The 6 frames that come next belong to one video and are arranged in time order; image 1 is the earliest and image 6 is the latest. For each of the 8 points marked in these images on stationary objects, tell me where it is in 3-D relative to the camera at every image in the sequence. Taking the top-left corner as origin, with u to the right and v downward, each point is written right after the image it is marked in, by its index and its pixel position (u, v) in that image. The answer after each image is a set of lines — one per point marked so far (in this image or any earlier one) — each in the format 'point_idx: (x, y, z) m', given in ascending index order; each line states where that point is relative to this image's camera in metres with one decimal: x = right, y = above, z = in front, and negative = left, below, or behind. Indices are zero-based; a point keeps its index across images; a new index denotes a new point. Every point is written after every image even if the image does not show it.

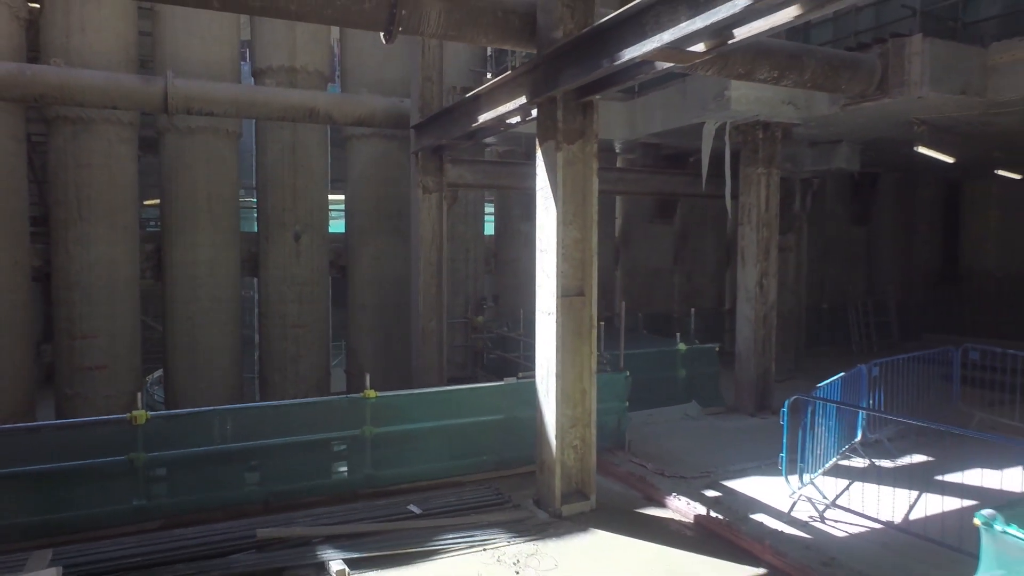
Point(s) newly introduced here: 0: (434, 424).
0: (-1.1, -2.0, +8.9) m
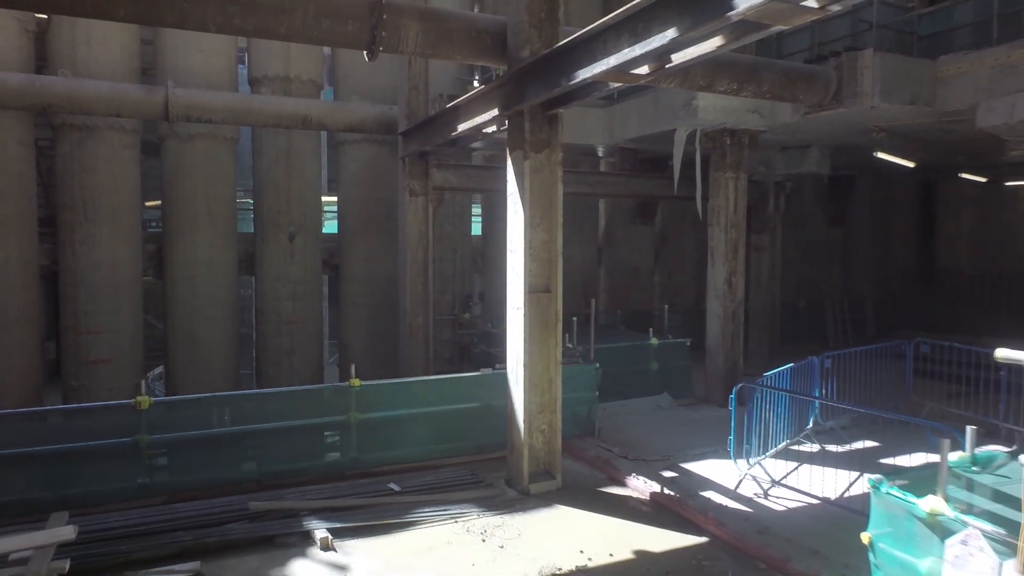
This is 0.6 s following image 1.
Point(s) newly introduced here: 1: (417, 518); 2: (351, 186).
0: (-1.5, -1.9, +9.6) m
1: (-1.2, -2.9, +7.7) m
2: (-3.9, +2.5, +15.0) m
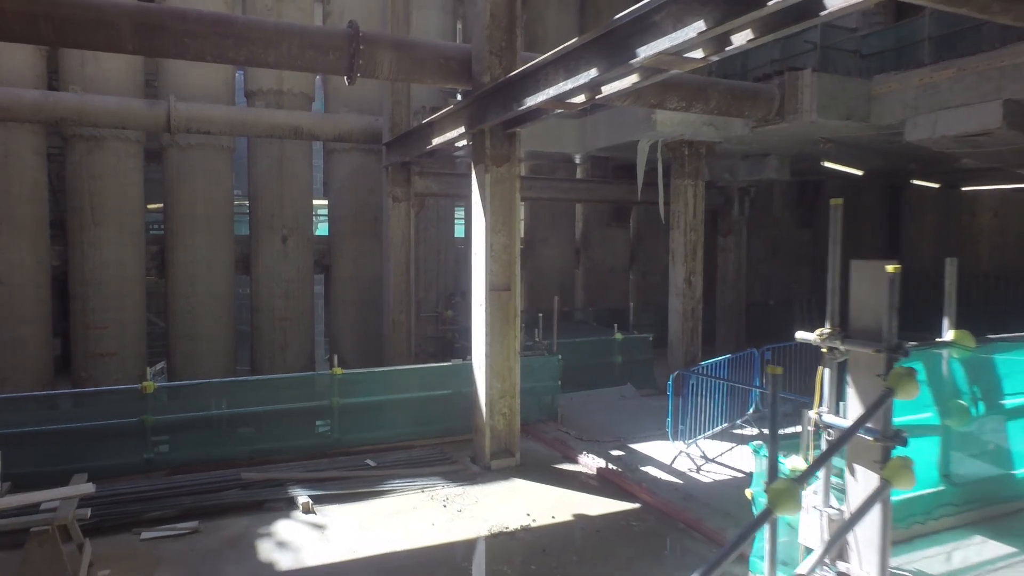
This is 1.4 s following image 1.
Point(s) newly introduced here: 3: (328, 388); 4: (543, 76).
0: (-2.1, -1.9, +10.7) m
1: (-1.8, -2.8, +8.8) m
2: (-4.5, +2.5, +16.1) m
3: (-3.1, -1.7, +10.3) m
4: (+0.4, +2.7, +7.8) m
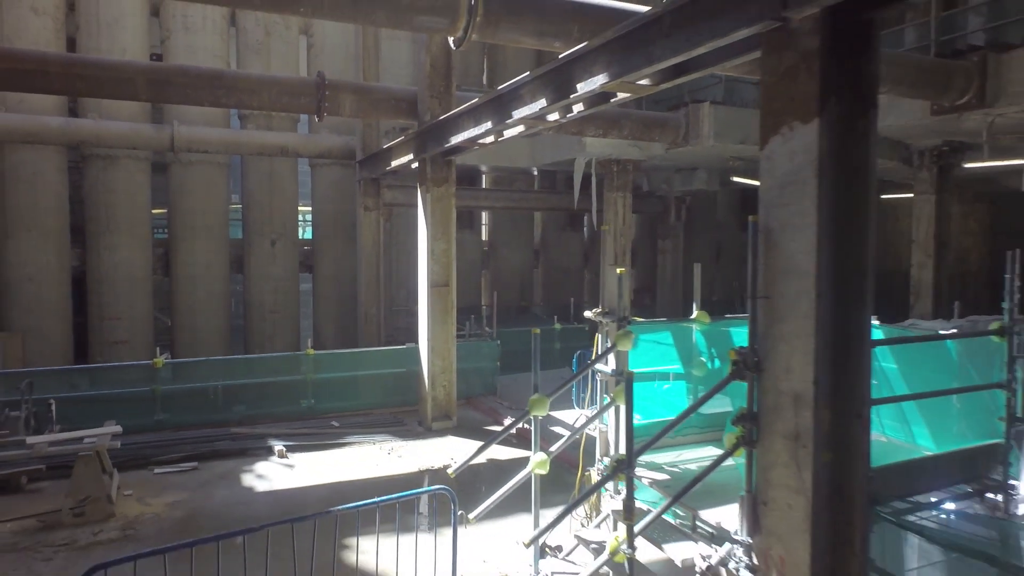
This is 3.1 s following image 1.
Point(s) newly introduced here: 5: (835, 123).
0: (-3.3, -1.8, +13.1) m
1: (-3.0, -2.8, +11.2) m
2: (-5.7, +2.6, +18.5) m
3: (-4.3, -1.6, +12.7) m
4: (-0.8, +2.8, +10.2) m
5: (+2.3, +1.2, +4.4) m
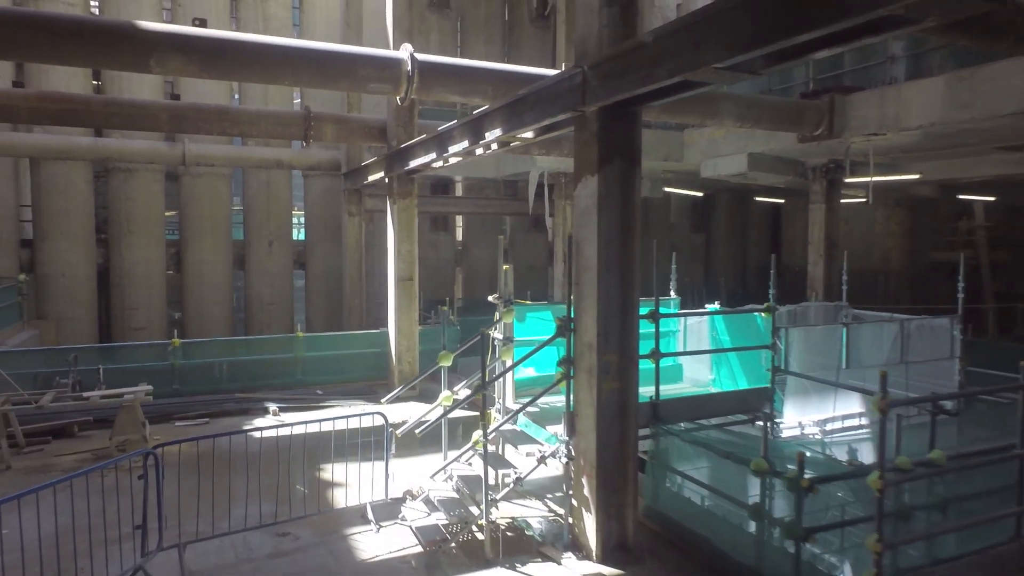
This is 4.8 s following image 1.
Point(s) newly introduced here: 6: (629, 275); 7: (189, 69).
0: (-4.5, -1.7, +15.9) m
1: (-4.2, -2.6, +13.9) m
2: (-6.9, +2.8, +21.2) m
3: (-5.5, -1.5, +15.5) m
4: (-2.0, +2.9, +12.9) m
5: (+1.1, +1.3, +7.2) m
6: (+1.4, +0.2, +7.2) m
7: (-4.6, +3.1, +8.8) m
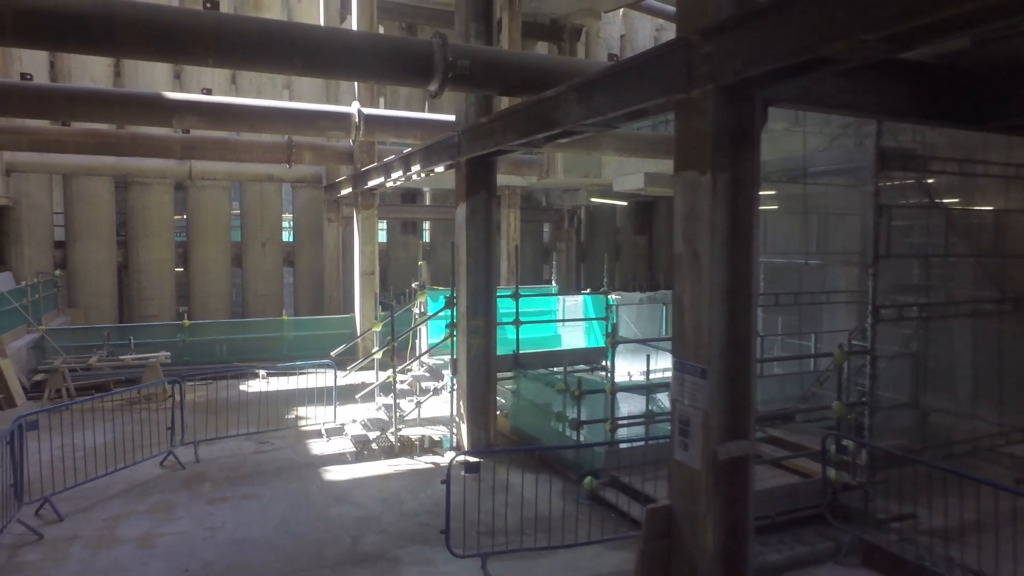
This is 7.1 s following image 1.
0: (-6.3, -1.5, +19.7) m
1: (-6.0, -2.4, +17.7) m
2: (-8.7, +3.0, +25.0) m
3: (-7.3, -1.2, +19.3) m
4: (-3.8, +3.1, +16.7) m
5: (-0.7, +1.5, +11.0) m
6: (-0.4, +0.4, +11.1) m
7: (-6.4, +3.4, +12.6) m
